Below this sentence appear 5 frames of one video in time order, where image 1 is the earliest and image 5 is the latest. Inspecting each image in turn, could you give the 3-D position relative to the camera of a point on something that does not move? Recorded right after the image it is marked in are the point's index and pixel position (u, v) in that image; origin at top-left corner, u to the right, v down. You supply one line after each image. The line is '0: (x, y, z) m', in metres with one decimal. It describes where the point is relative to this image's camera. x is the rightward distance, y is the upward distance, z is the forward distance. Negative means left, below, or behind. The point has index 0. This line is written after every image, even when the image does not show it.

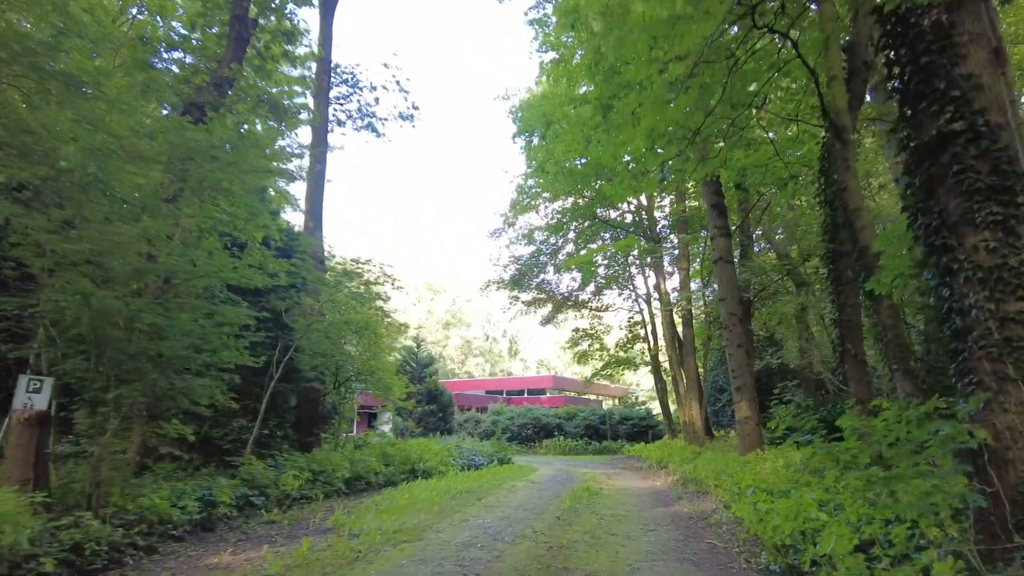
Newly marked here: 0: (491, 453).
0: (-0.6, -4.4, +17.7) m
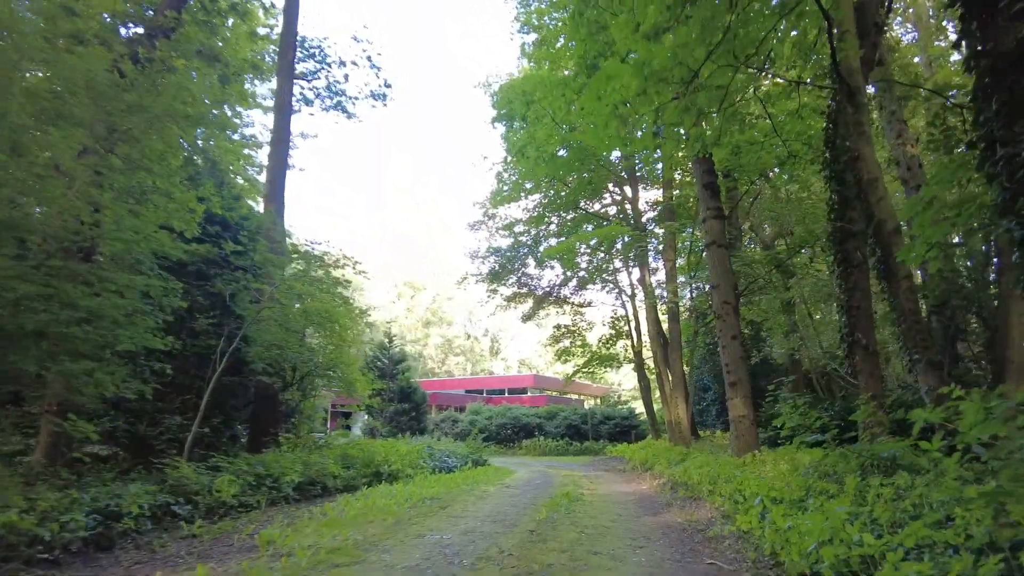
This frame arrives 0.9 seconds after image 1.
0: (-1.2, -4.2, +16.7) m
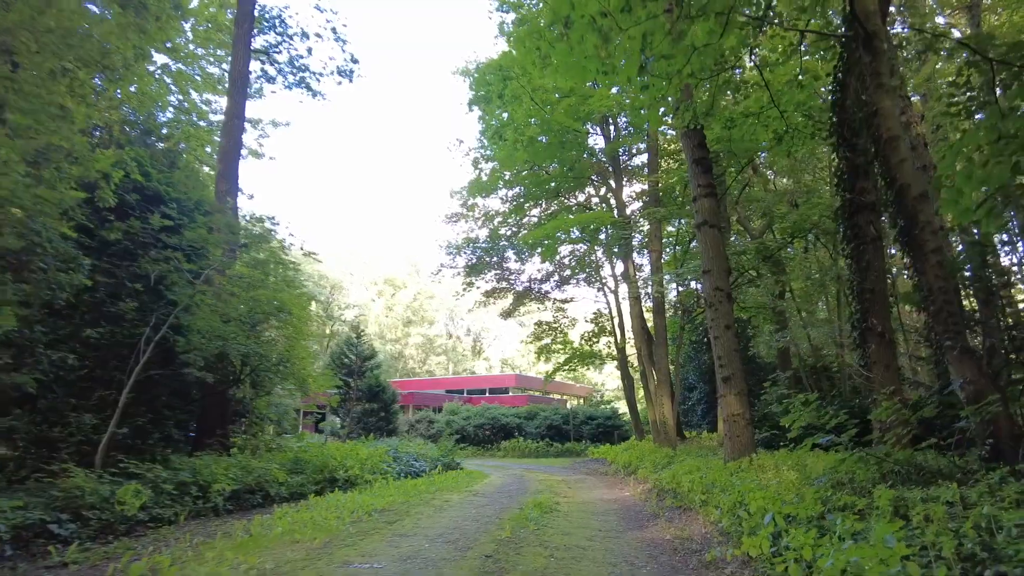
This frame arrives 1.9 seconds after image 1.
0: (-1.8, -3.9, +15.5) m
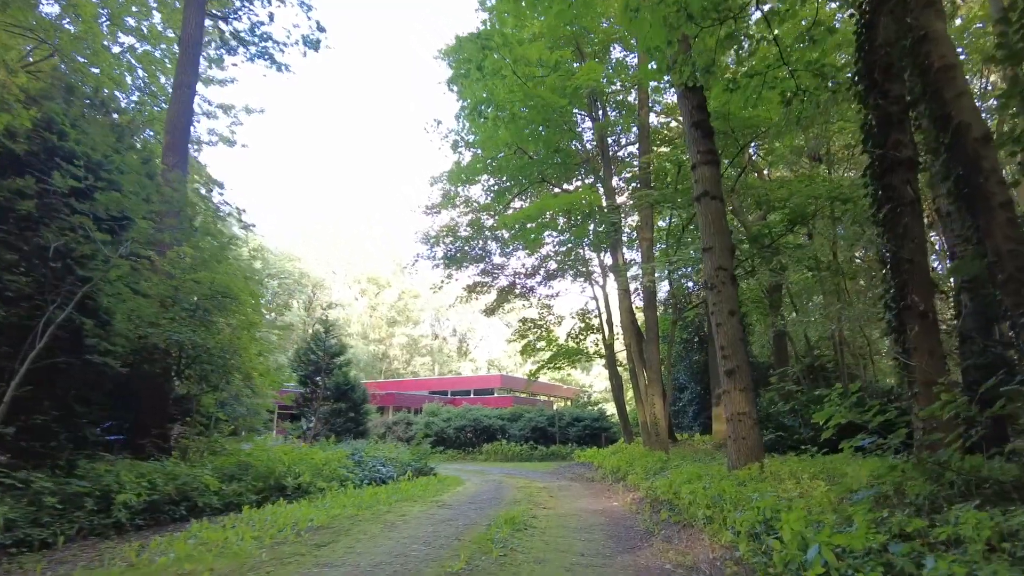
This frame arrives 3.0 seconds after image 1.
0: (-2.3, -3.7, +14.2) m
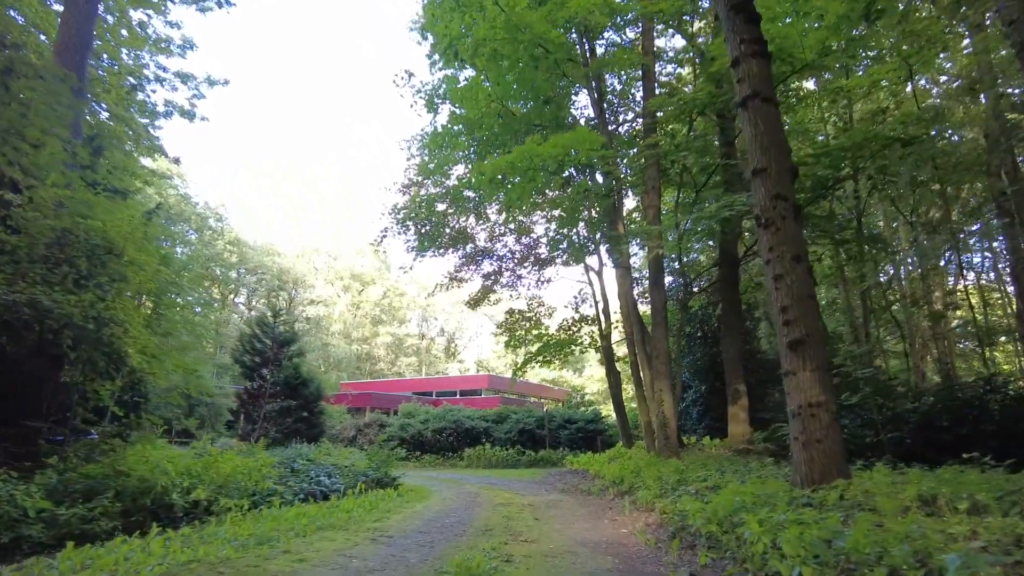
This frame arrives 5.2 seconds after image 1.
0: (-2.6, -3.2, +11.7) m
